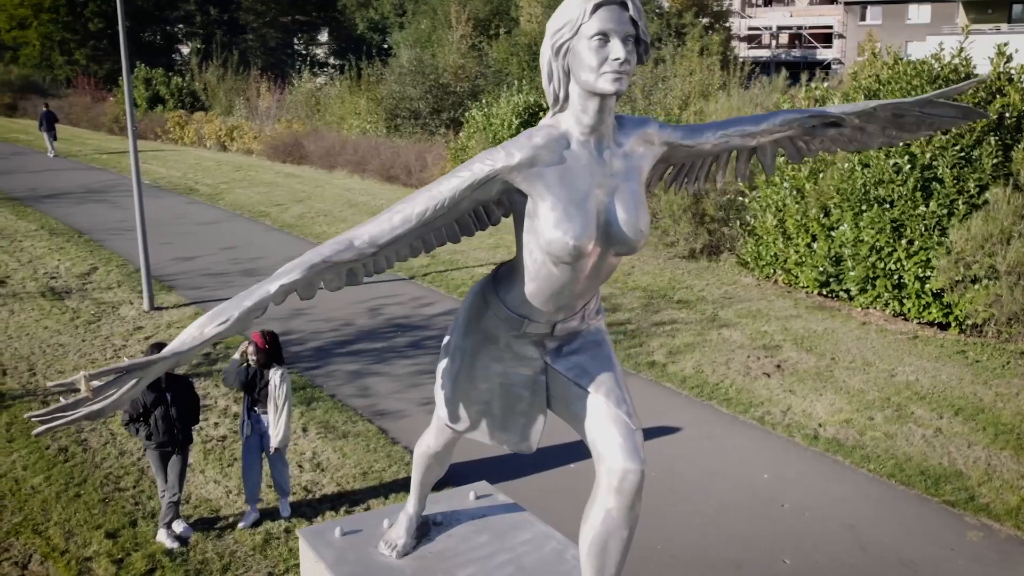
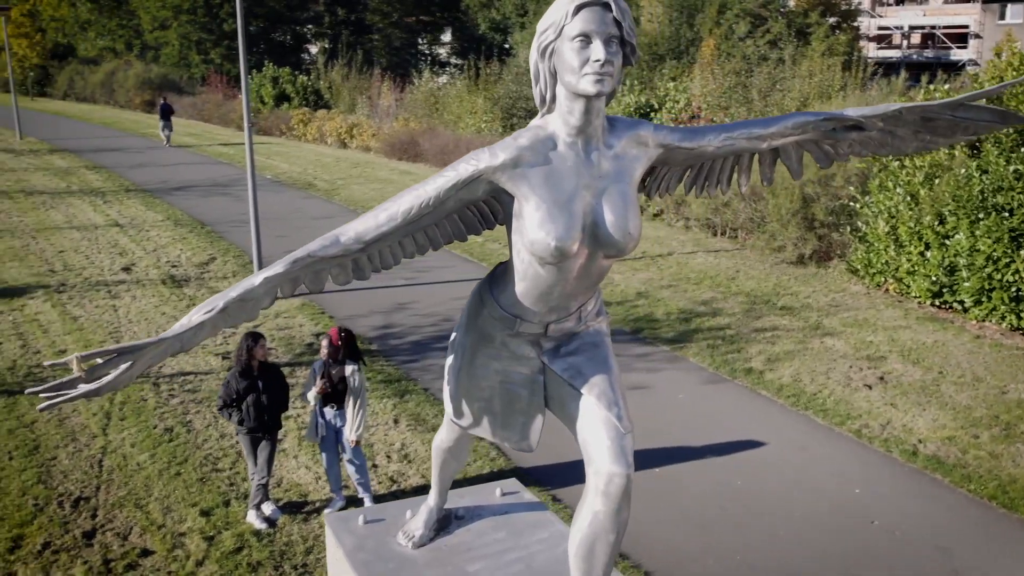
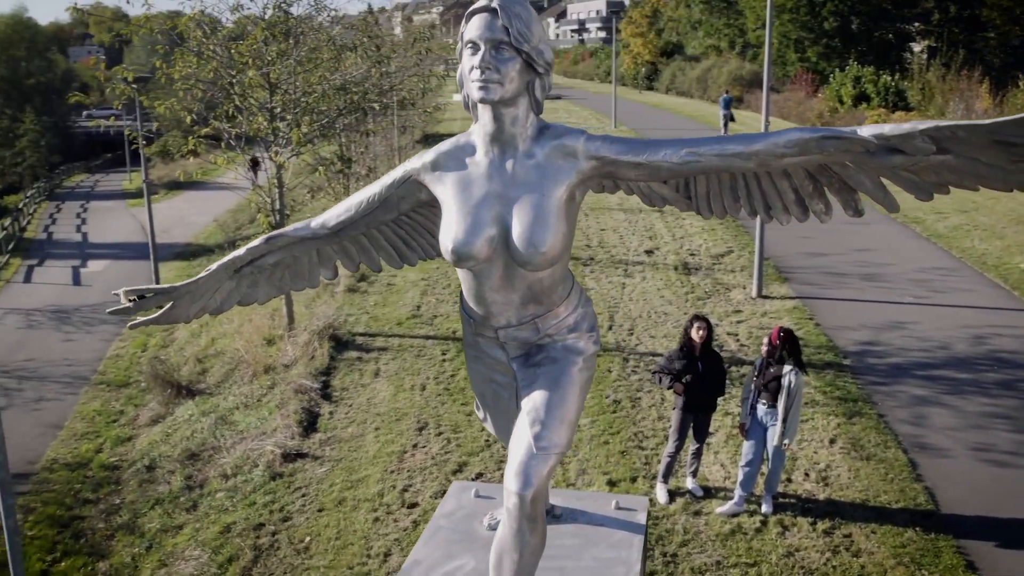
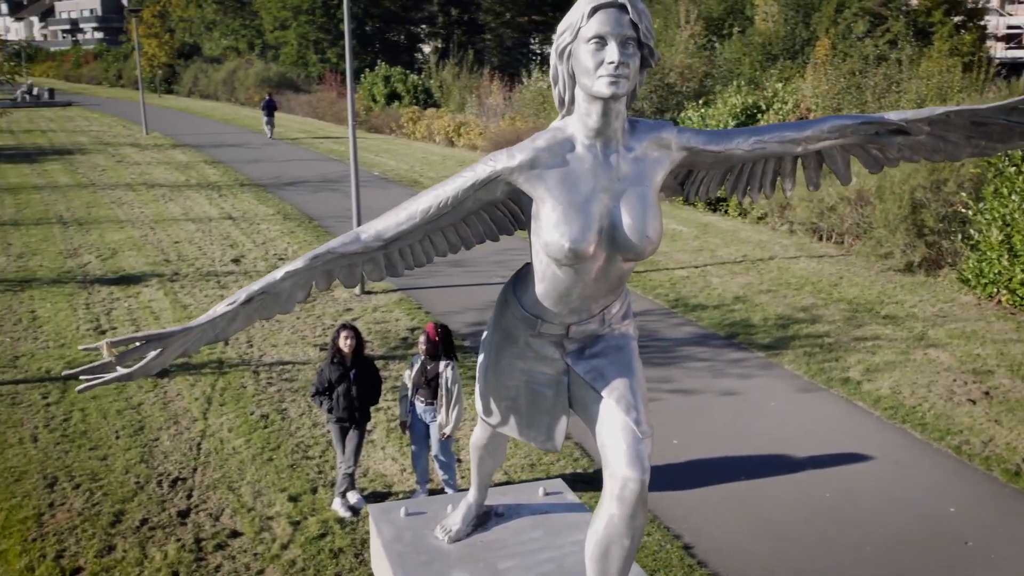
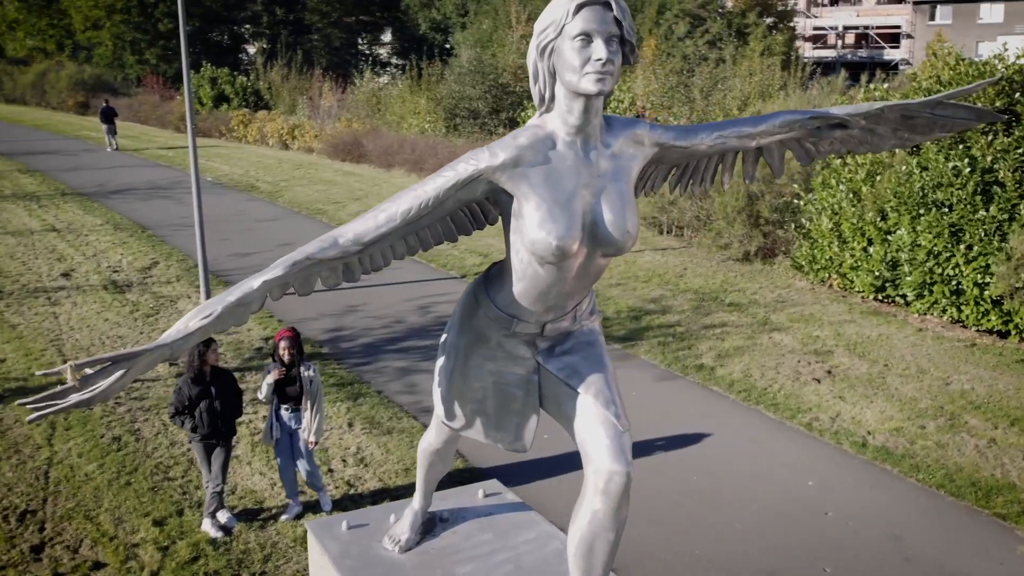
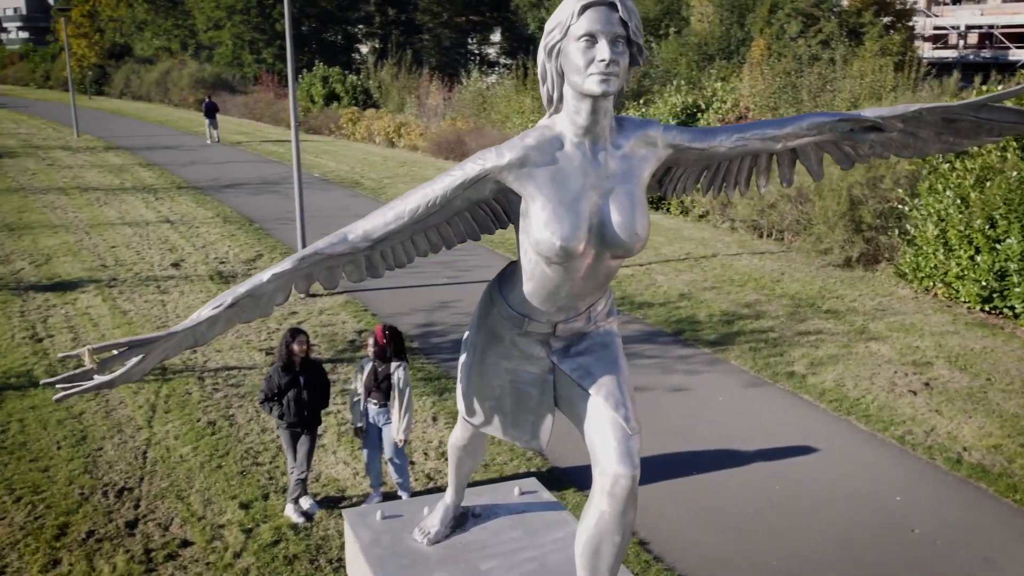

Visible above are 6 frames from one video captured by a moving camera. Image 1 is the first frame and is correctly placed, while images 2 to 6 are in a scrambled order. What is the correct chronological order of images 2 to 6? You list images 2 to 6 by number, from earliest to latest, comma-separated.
5, 2, 6, 4, 3
